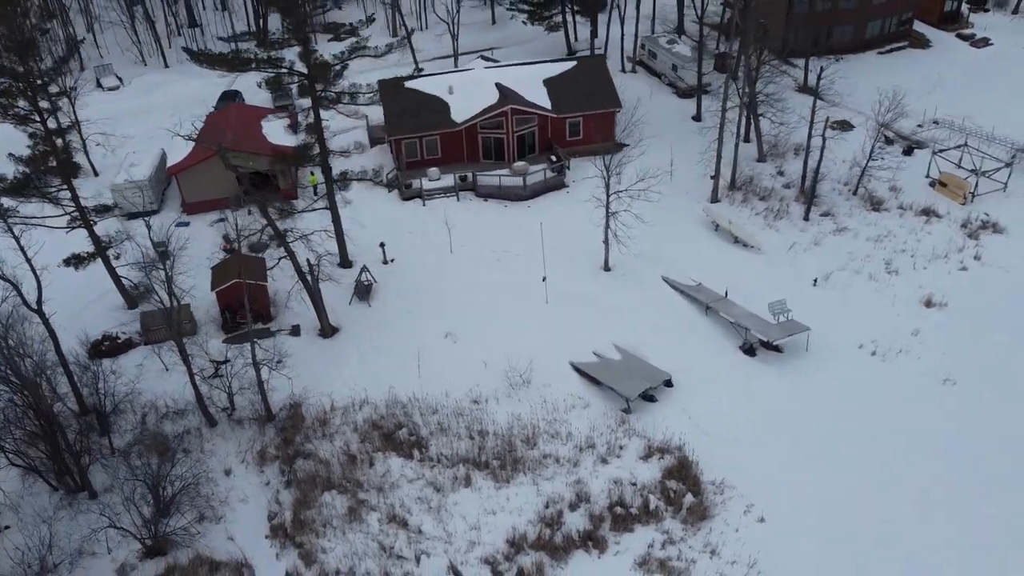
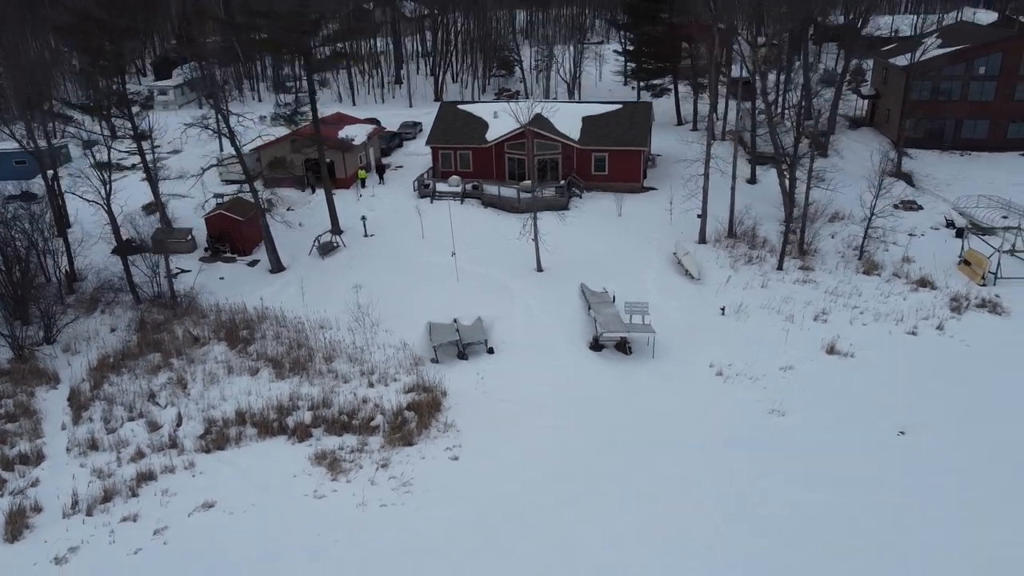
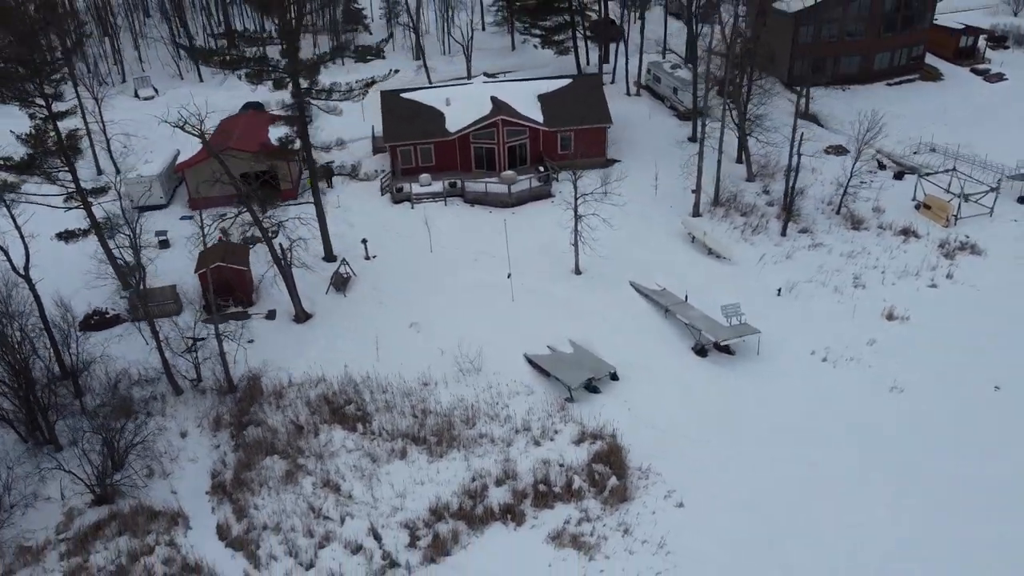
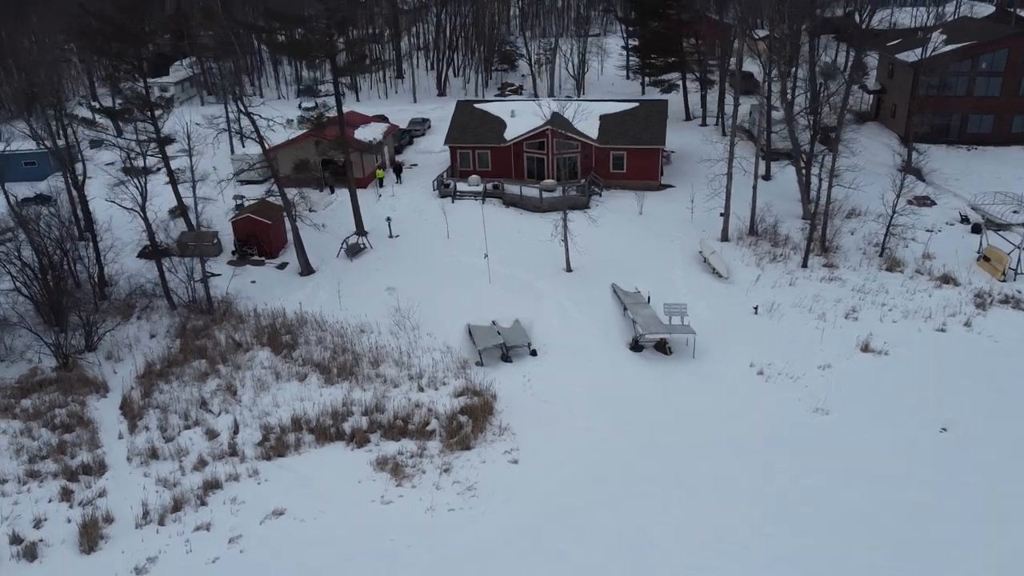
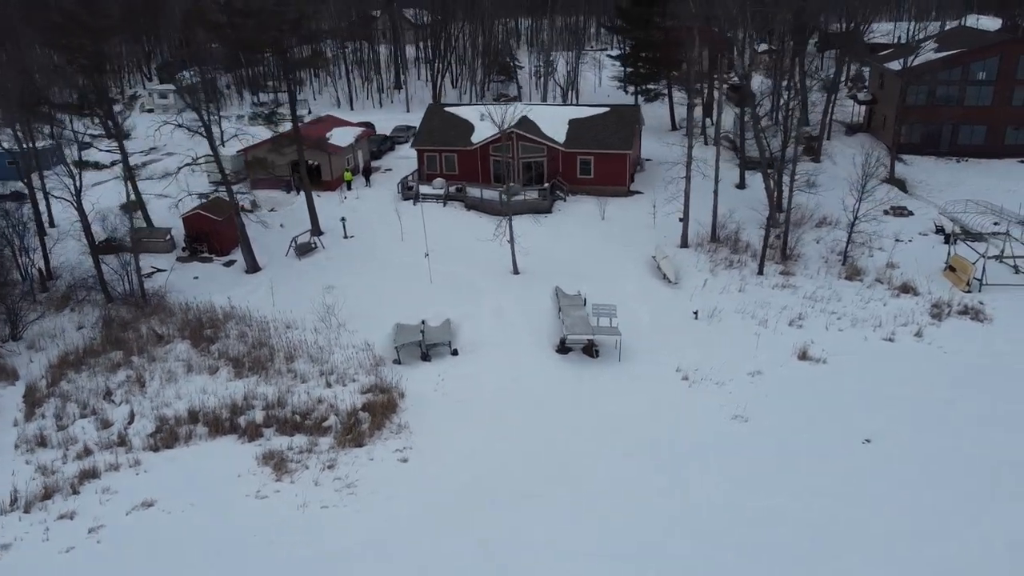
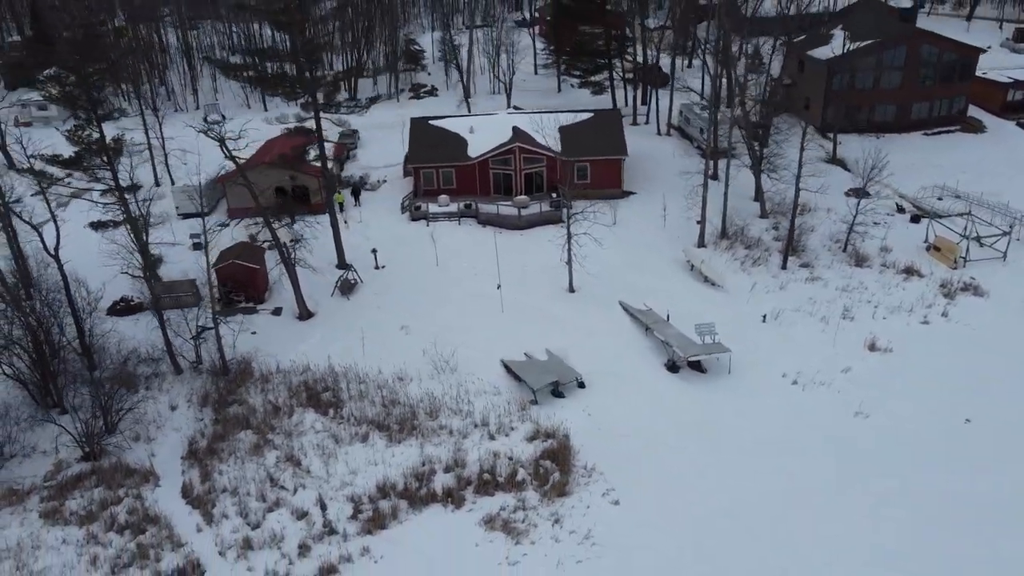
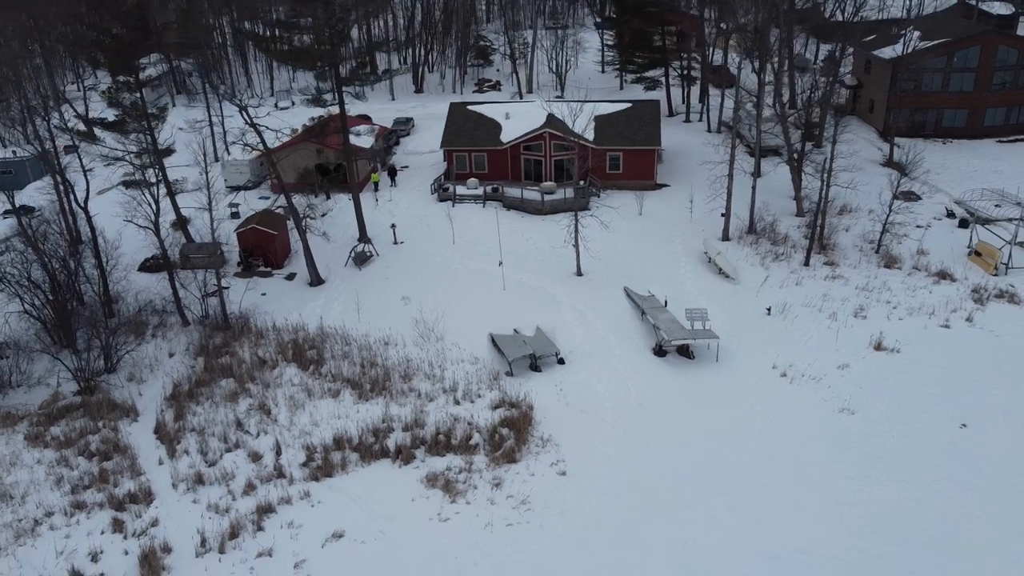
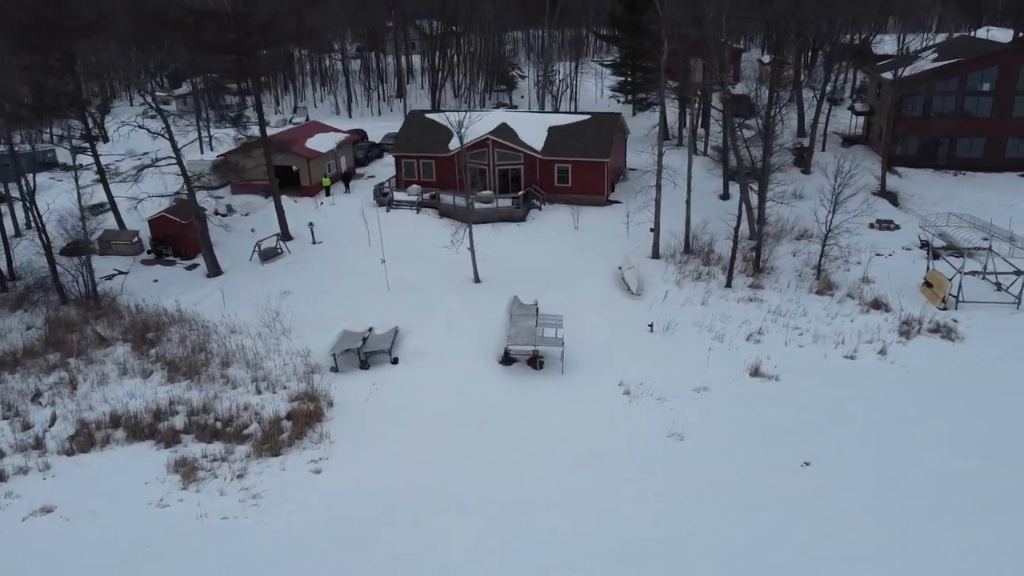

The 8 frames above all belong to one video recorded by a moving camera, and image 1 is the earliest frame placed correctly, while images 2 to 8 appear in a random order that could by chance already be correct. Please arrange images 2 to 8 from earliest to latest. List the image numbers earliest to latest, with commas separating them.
3, 6, 7, 4, 2, 5, 8
